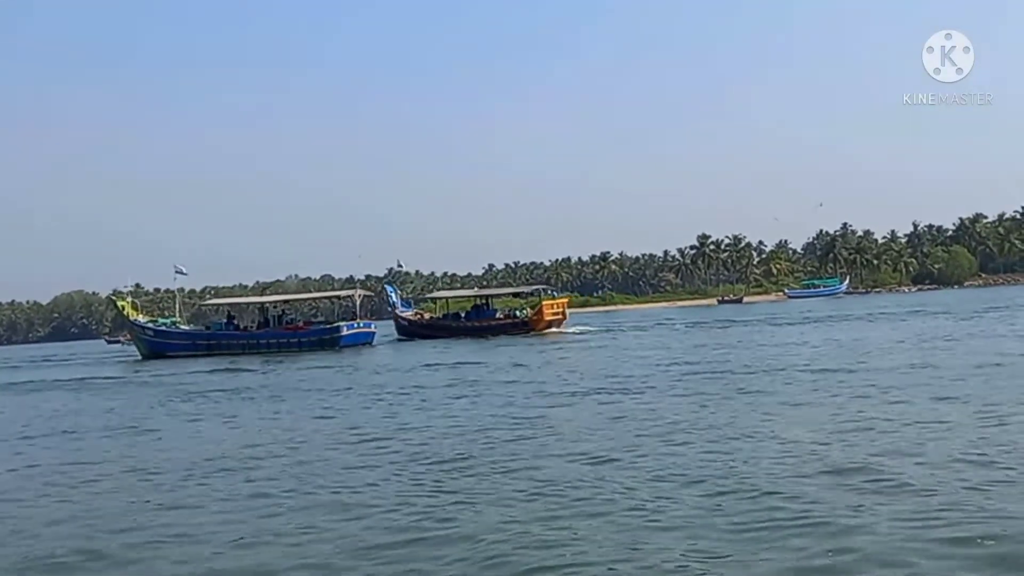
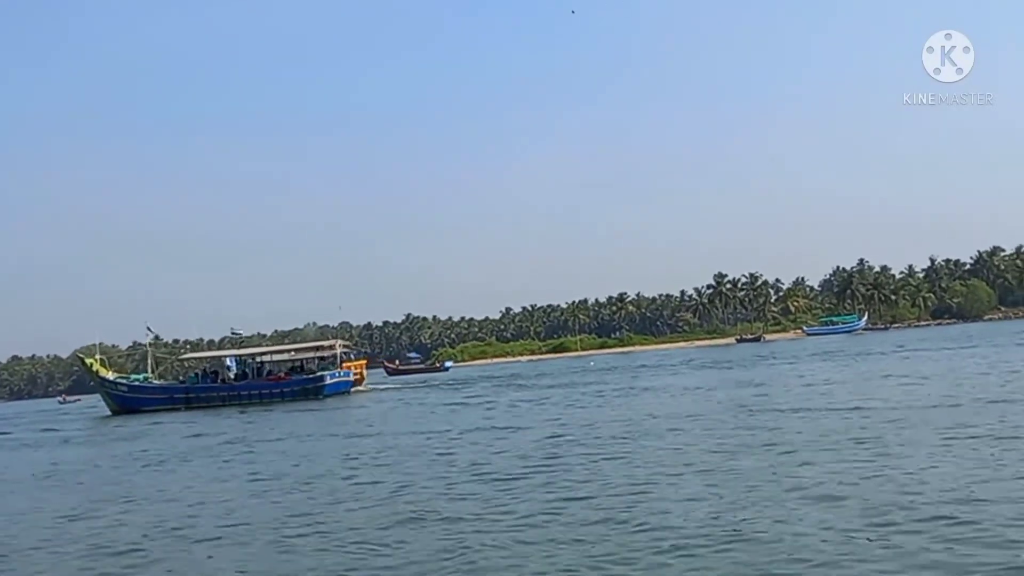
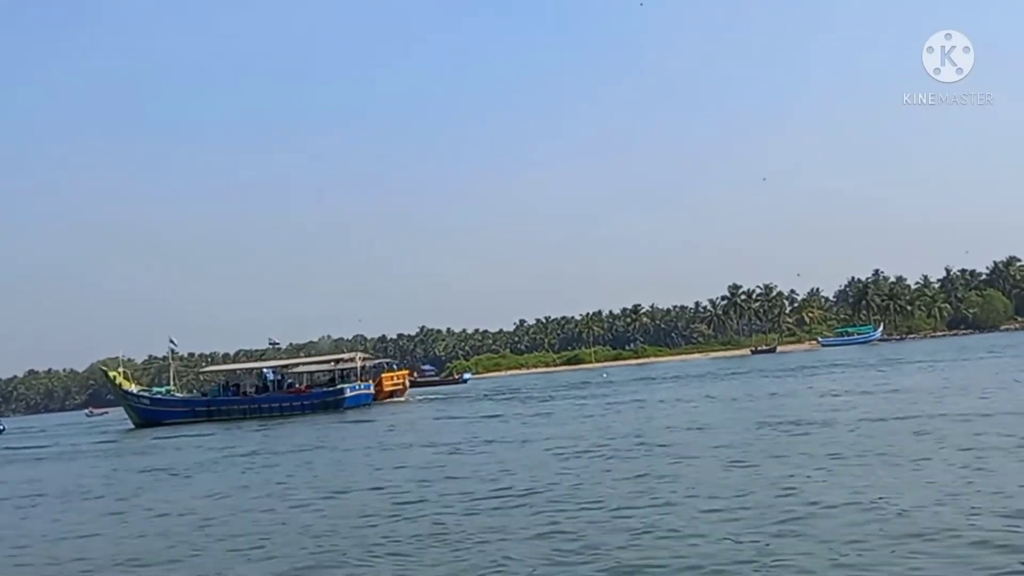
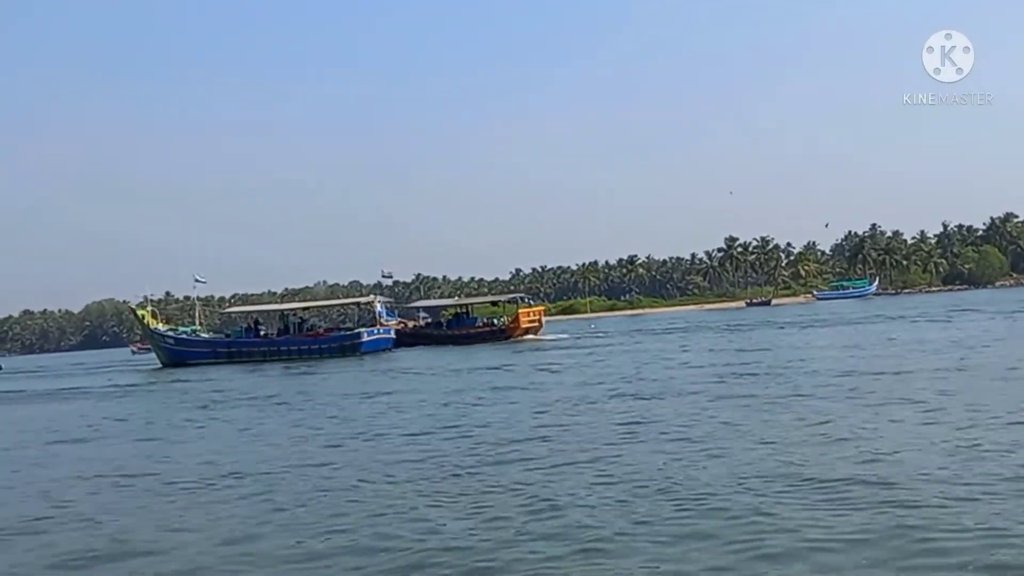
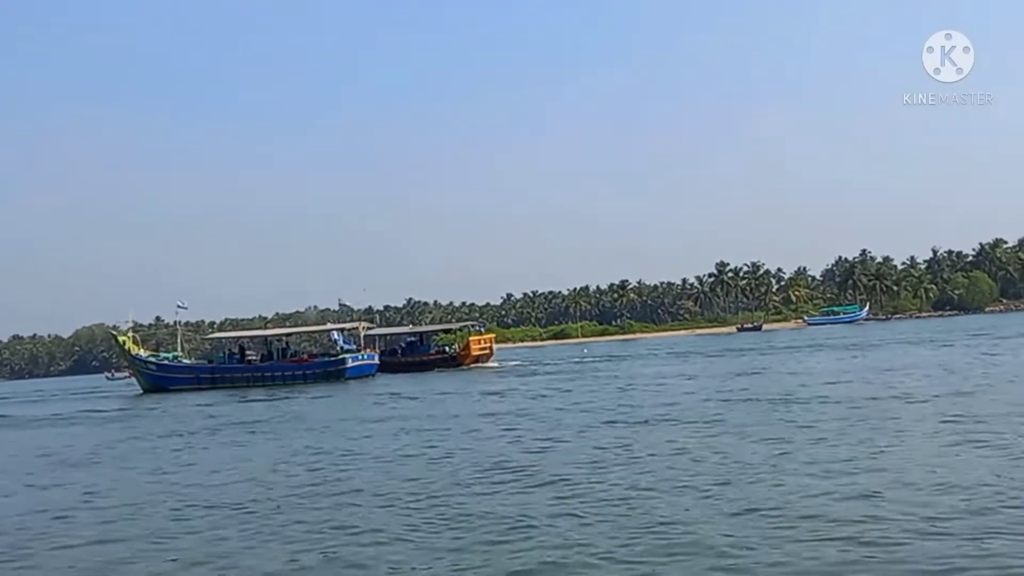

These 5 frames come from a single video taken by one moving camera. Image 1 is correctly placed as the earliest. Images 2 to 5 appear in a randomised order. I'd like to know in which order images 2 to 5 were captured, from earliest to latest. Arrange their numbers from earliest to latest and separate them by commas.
4, 5, 3, 2
